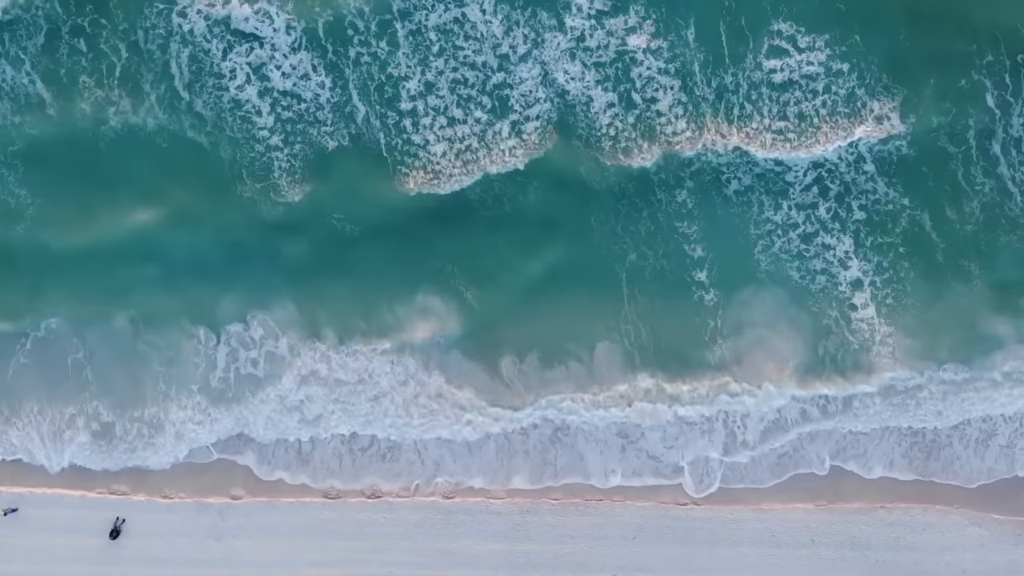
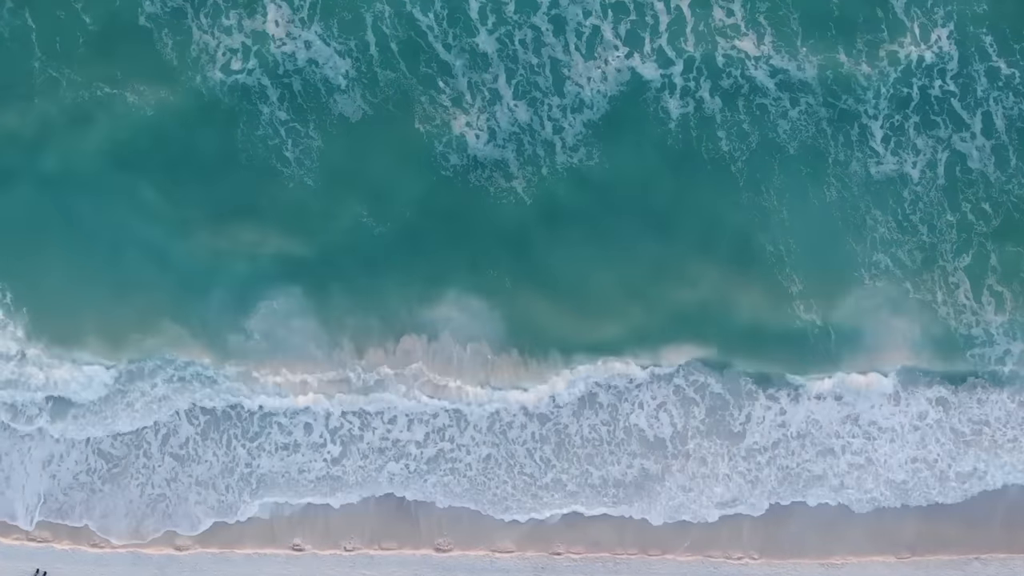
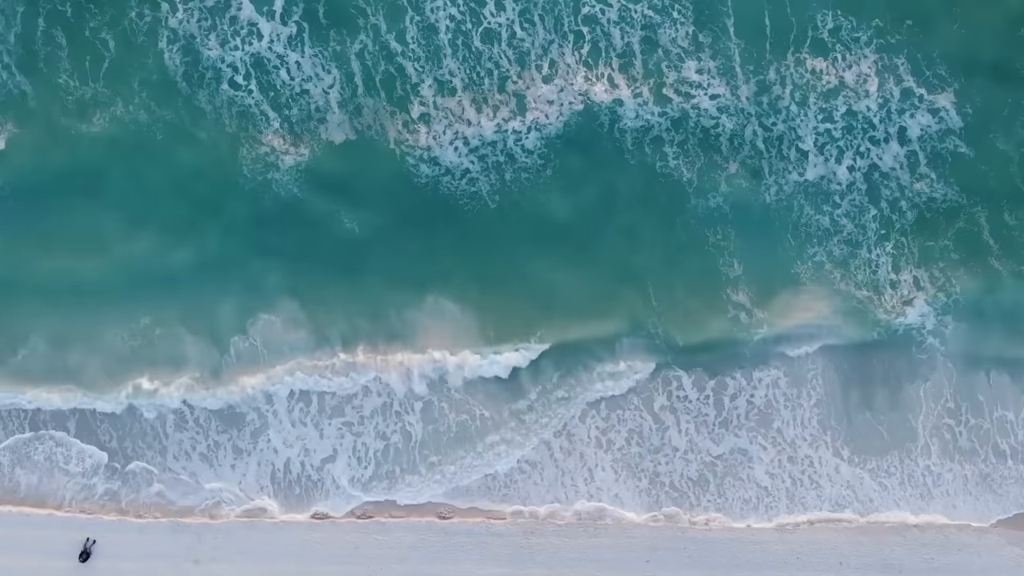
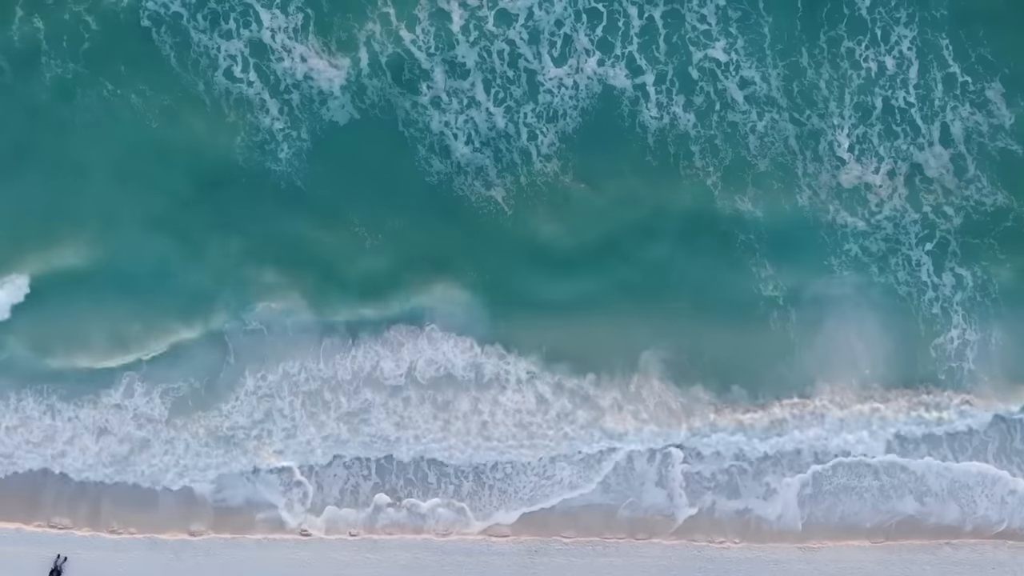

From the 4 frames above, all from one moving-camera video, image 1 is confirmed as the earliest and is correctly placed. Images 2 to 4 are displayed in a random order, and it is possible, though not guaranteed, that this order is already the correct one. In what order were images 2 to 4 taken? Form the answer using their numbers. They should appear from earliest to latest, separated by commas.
3, 4, 2
